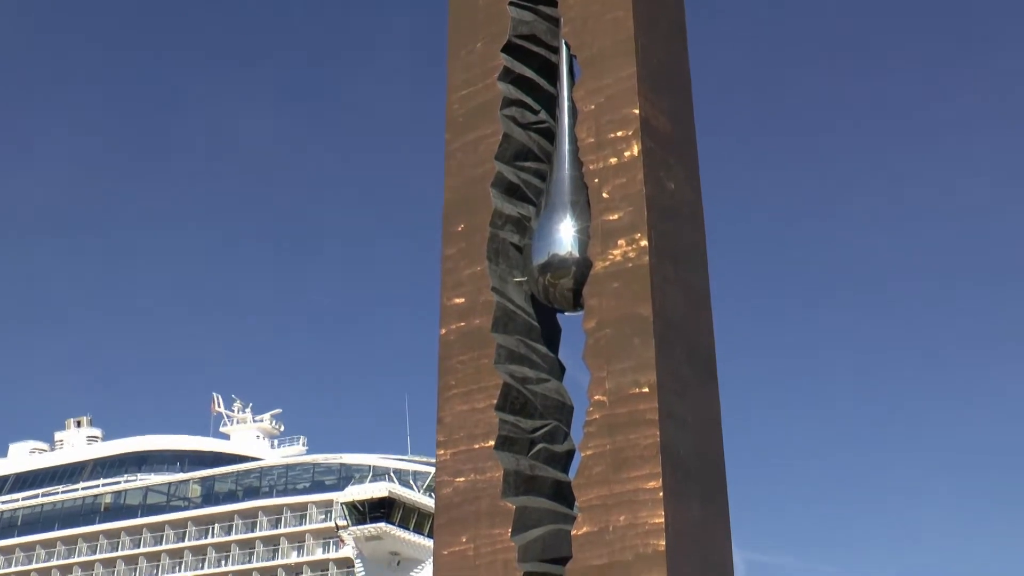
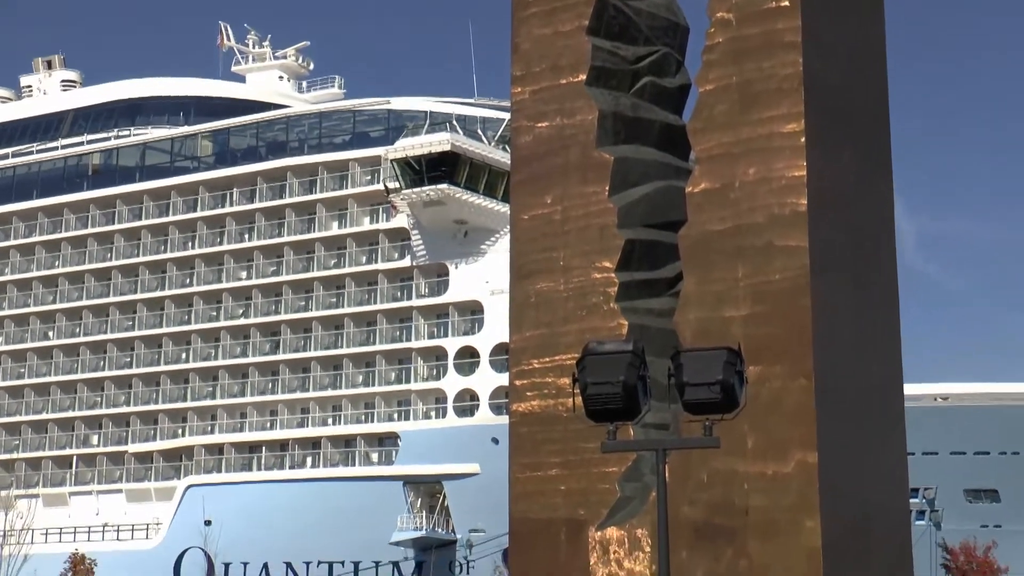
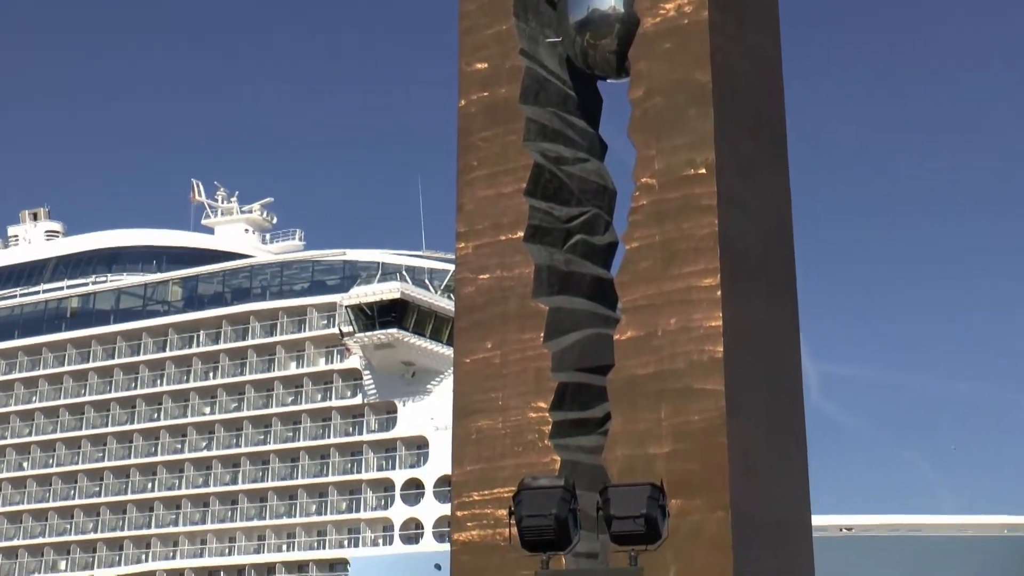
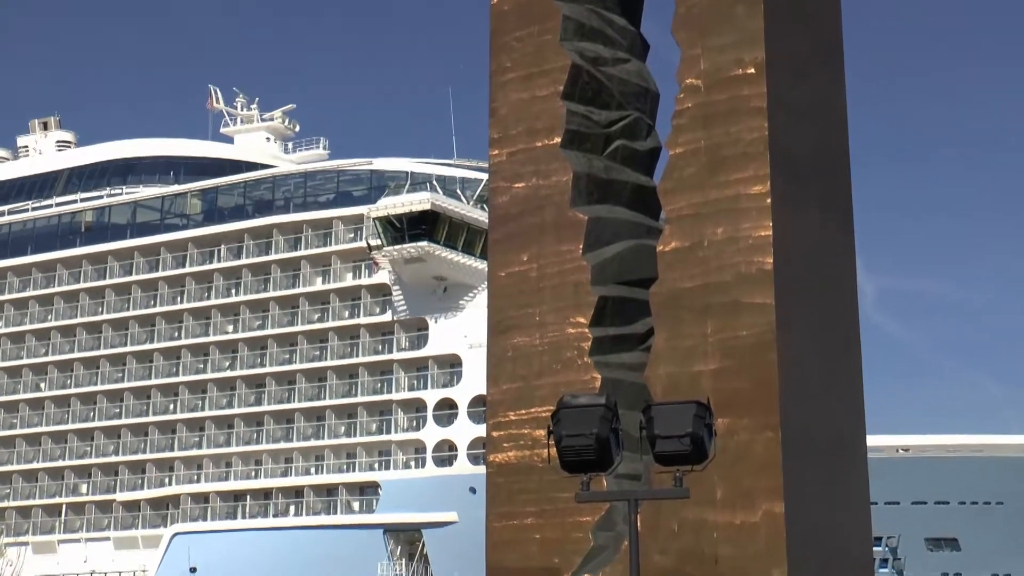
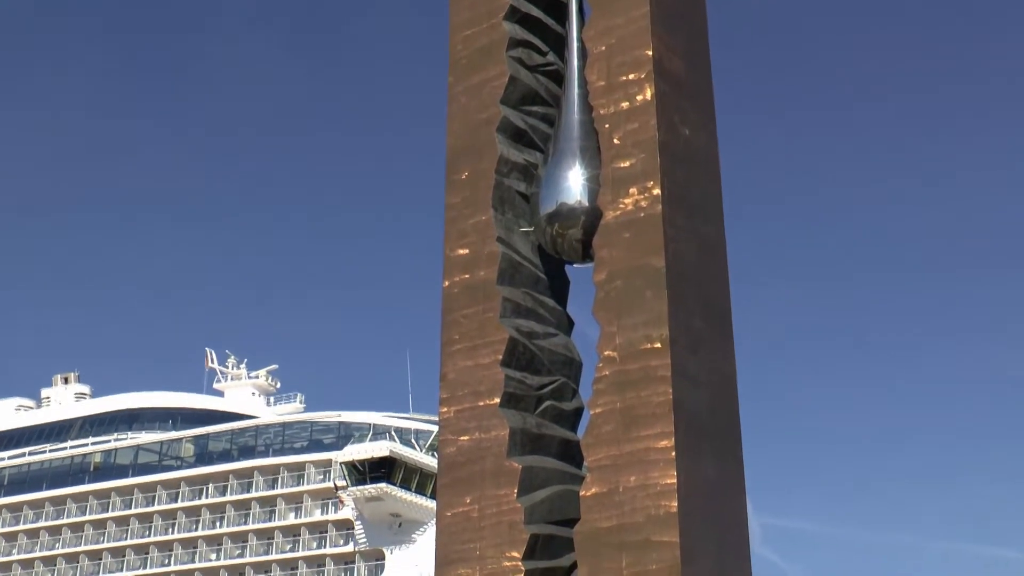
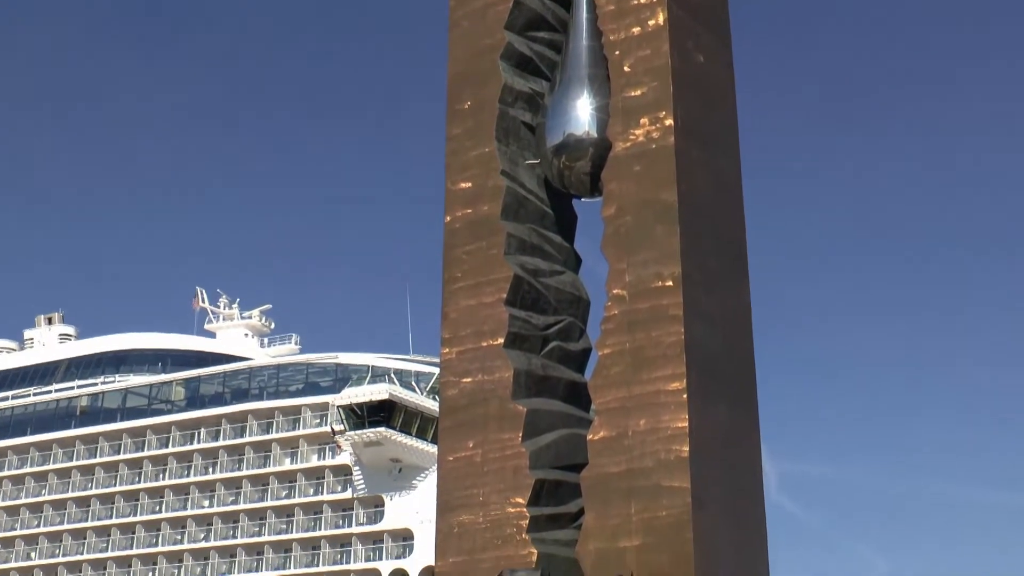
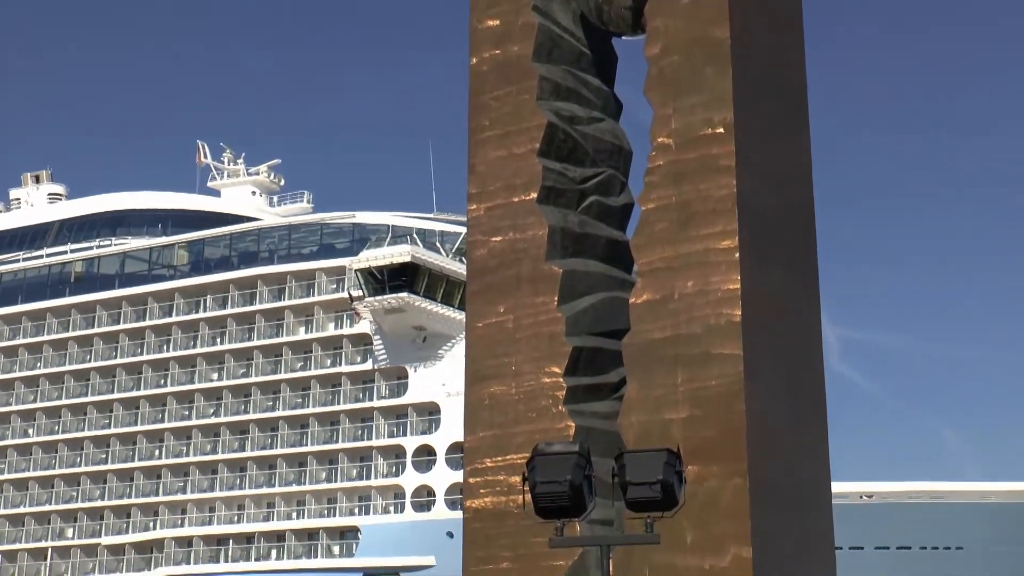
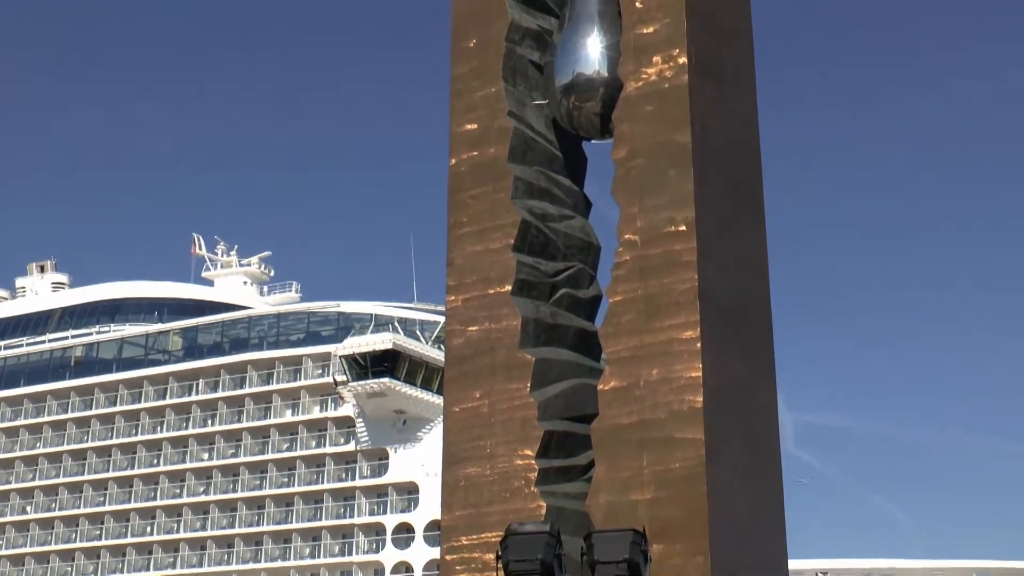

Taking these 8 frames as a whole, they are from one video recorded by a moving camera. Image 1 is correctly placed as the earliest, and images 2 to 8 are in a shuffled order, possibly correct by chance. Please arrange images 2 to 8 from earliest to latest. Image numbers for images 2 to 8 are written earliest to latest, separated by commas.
5, 6, 8, 3, 7, 4, 2
